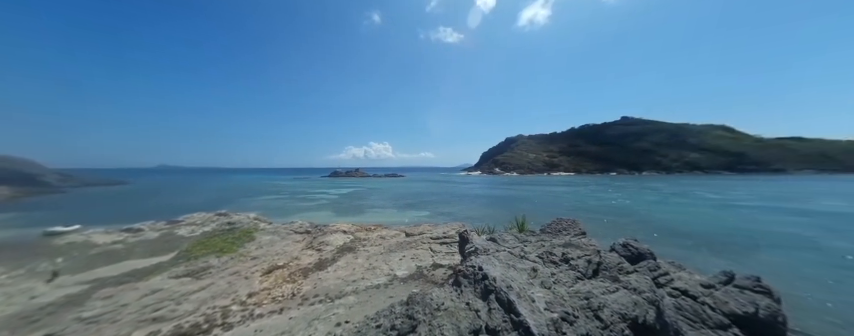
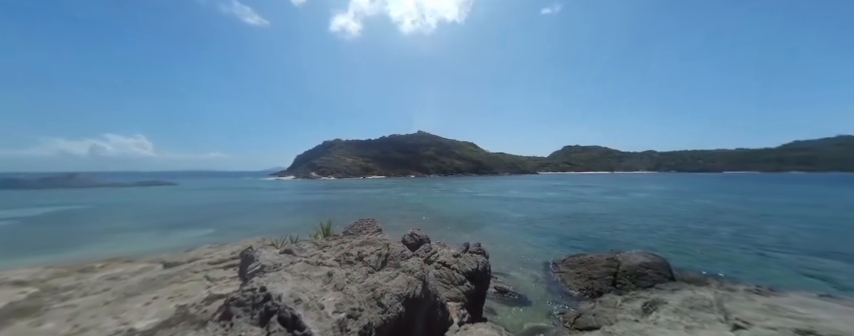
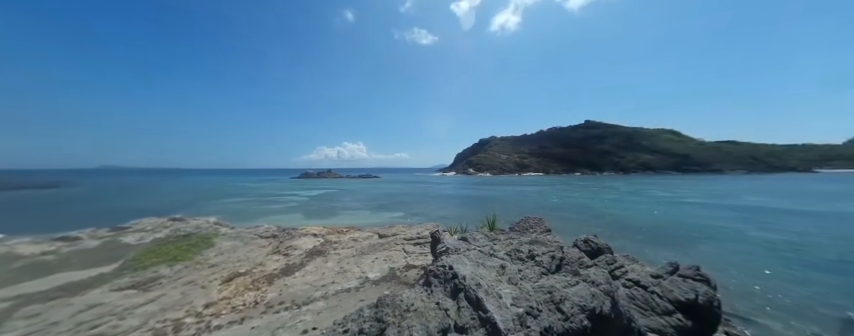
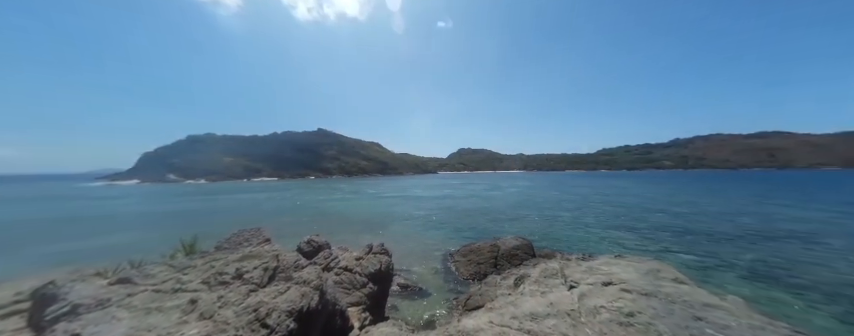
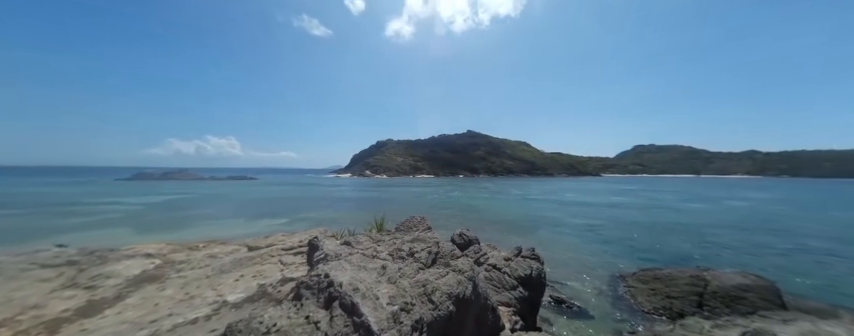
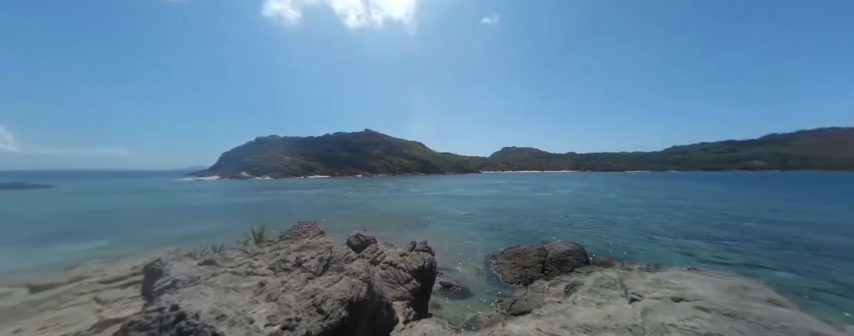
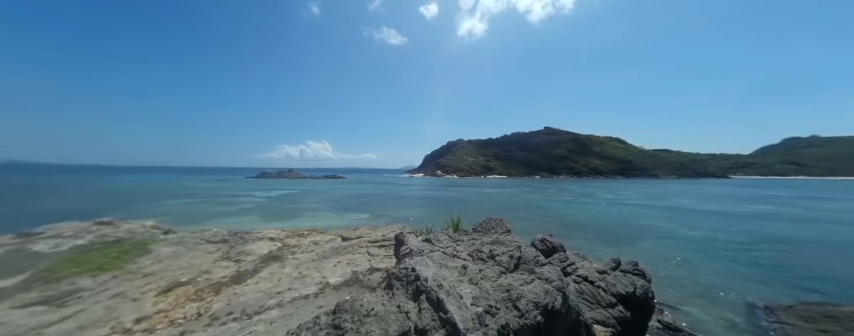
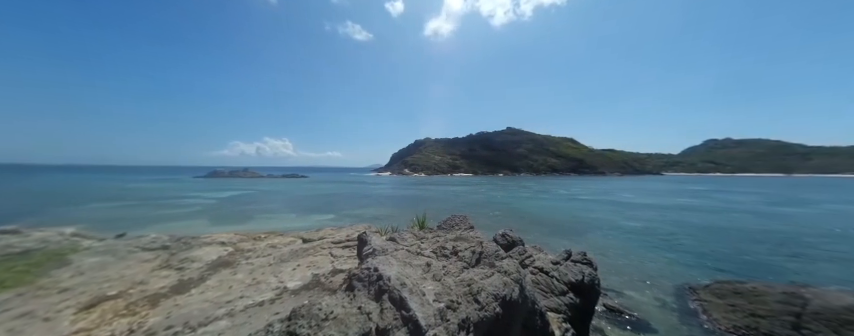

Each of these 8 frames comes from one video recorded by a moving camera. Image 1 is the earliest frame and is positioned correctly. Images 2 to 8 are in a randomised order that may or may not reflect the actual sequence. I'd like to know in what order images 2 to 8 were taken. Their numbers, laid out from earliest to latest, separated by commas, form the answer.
3, 7, 8, 5, 2, 6, 4
